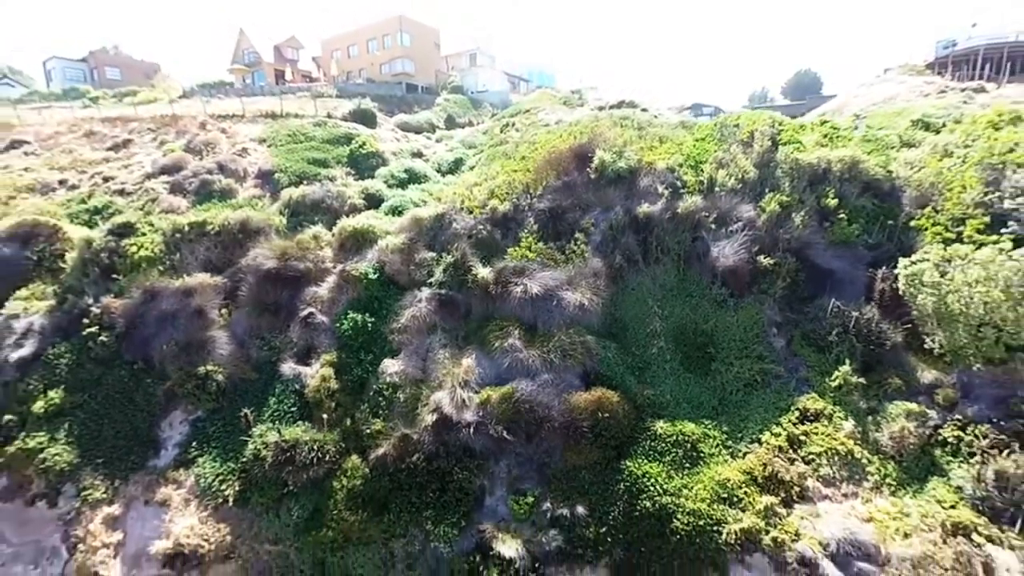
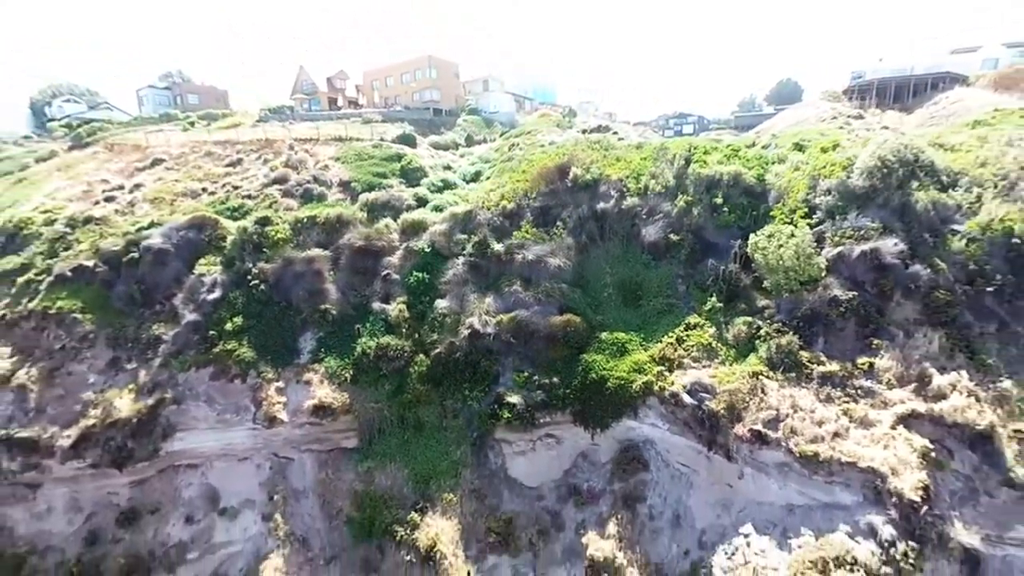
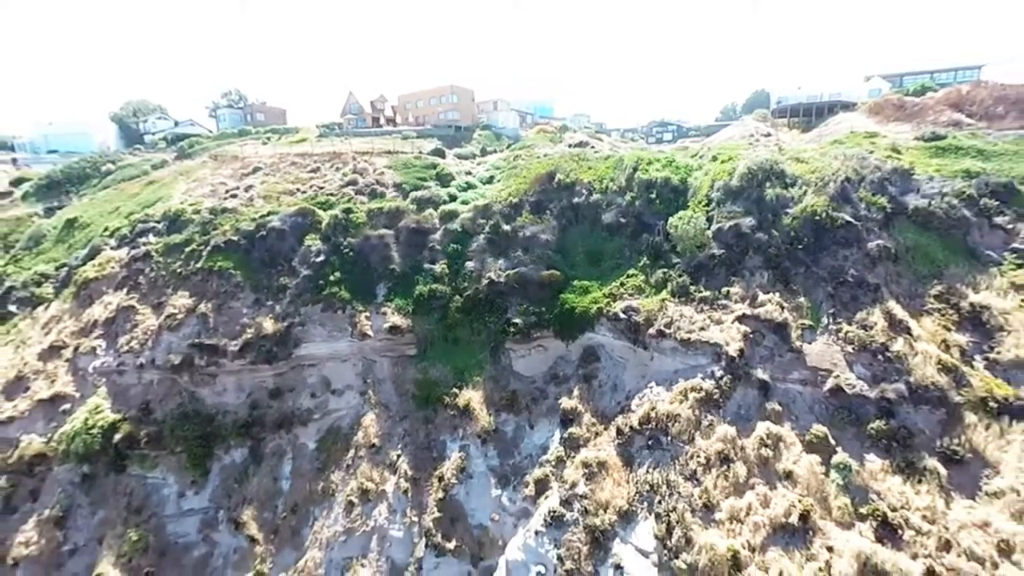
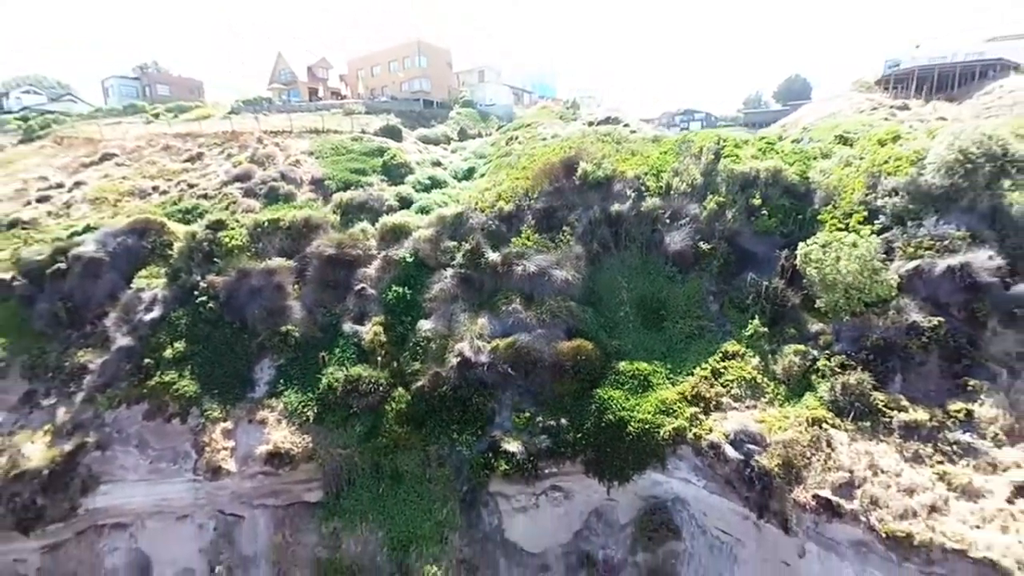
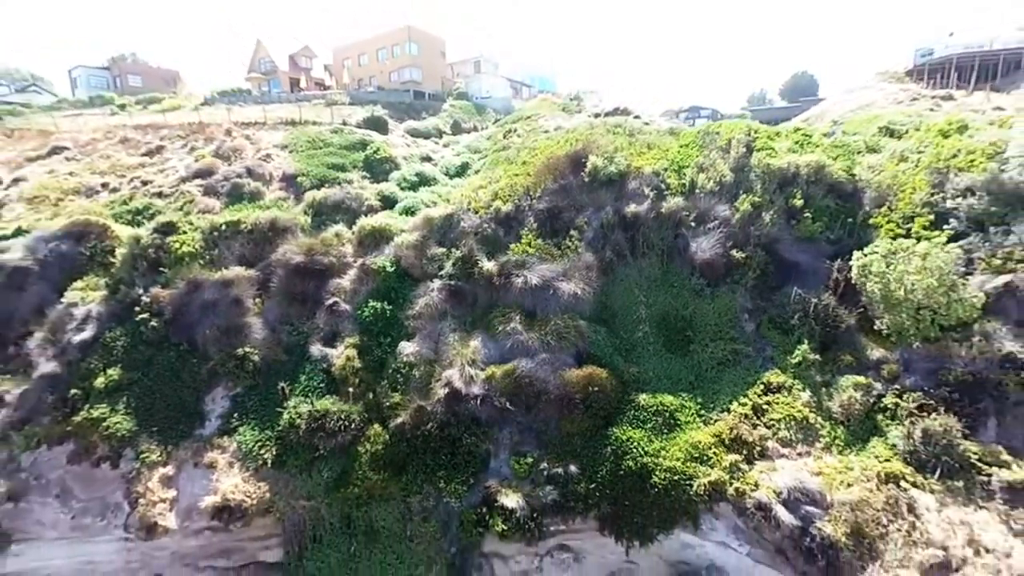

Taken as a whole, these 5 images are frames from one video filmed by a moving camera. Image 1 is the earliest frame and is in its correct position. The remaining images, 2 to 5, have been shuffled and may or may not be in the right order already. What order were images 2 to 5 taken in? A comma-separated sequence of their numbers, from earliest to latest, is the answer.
5, 4, 2, 3
